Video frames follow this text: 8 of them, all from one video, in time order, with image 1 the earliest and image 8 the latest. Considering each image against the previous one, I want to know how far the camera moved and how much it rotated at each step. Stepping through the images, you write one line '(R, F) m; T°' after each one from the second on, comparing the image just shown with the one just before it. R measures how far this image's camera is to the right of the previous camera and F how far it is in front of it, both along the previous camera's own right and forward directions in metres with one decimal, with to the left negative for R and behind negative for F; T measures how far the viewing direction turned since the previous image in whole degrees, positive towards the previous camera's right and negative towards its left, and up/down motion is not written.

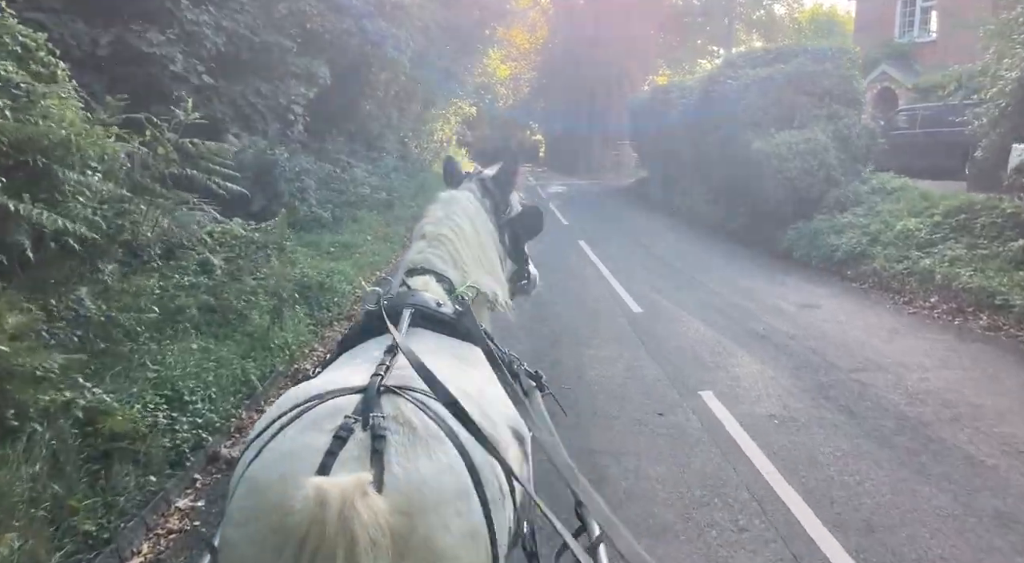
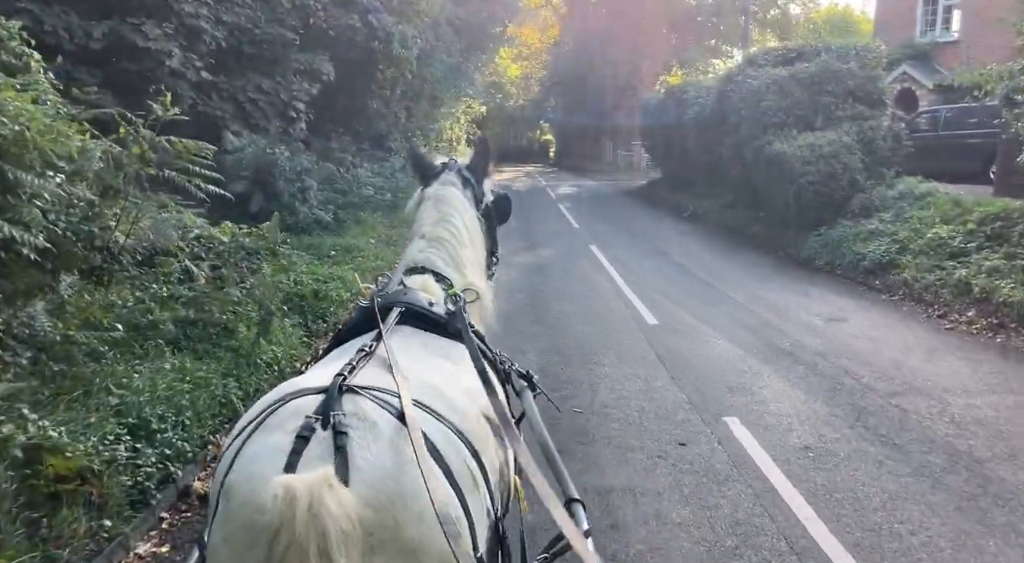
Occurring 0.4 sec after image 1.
(0.0, +0.5) m; -1°
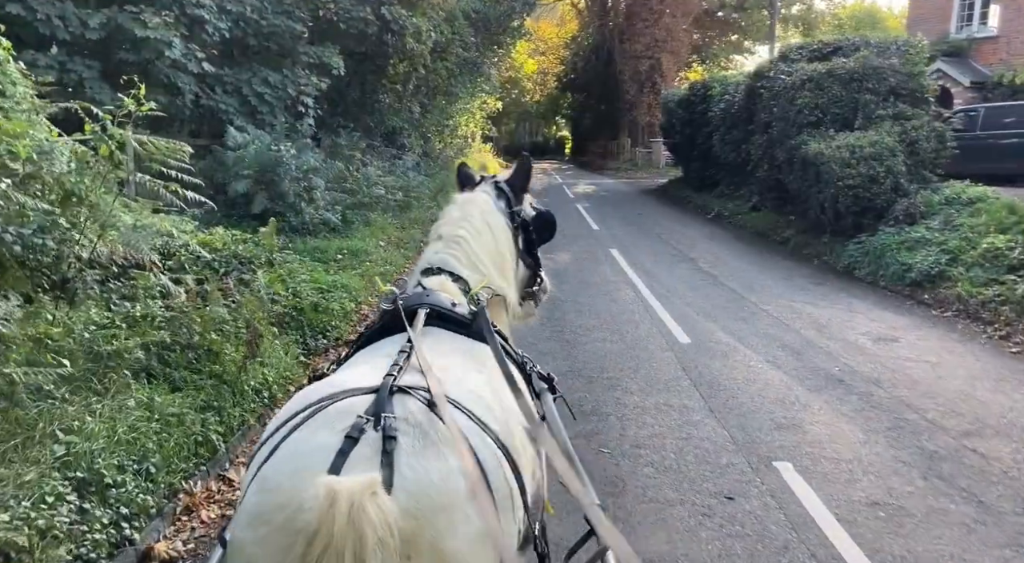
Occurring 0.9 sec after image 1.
(0.0, +0.7) m; -1°
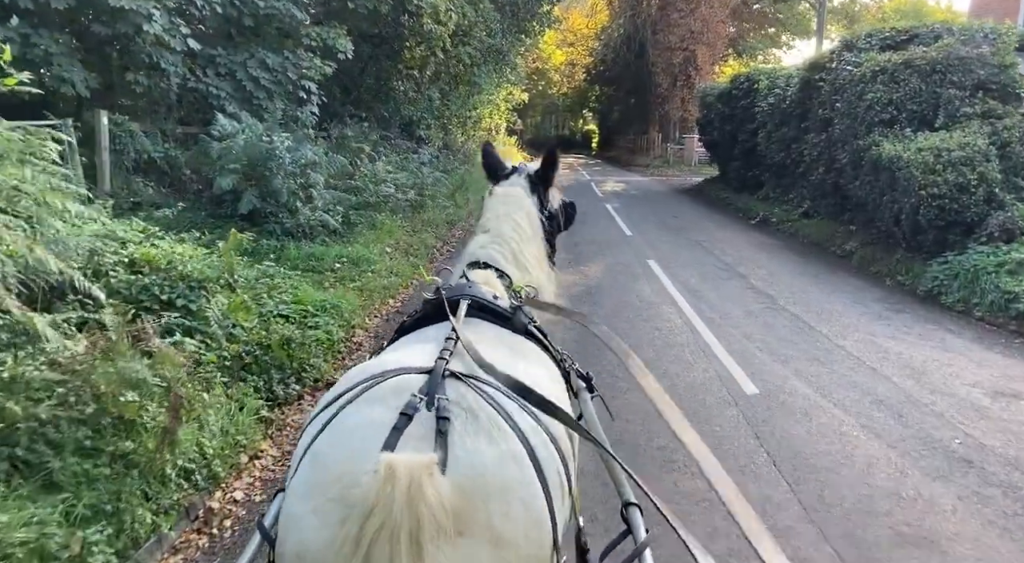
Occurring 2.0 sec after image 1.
(0.0, +1.6) m; -2°
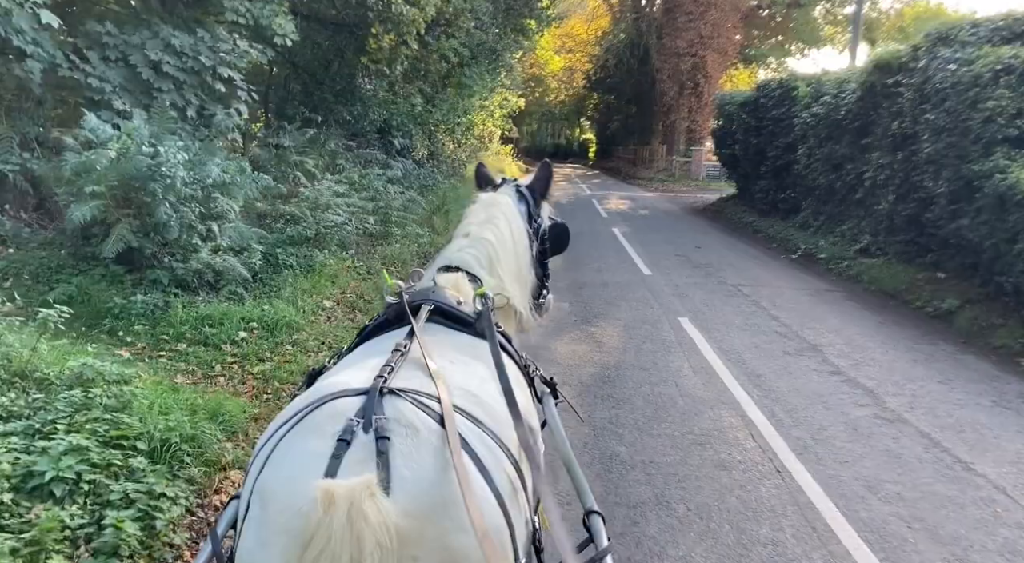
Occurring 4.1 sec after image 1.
(+0.1, +3.1) m; 0°
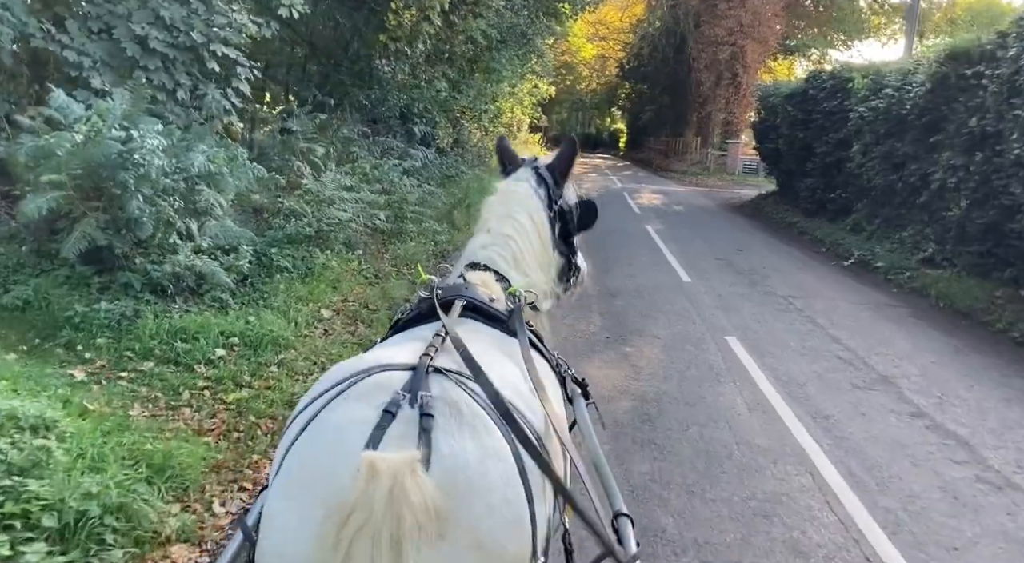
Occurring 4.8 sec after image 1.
(0.0, +1.1) m; -2°
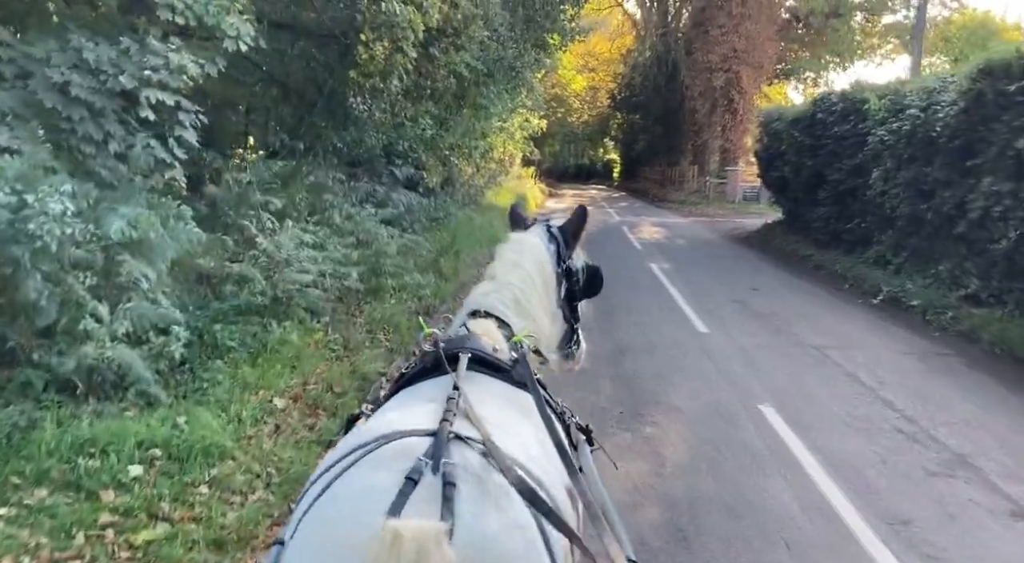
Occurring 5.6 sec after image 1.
(+0.1, +1.2) m; 0°
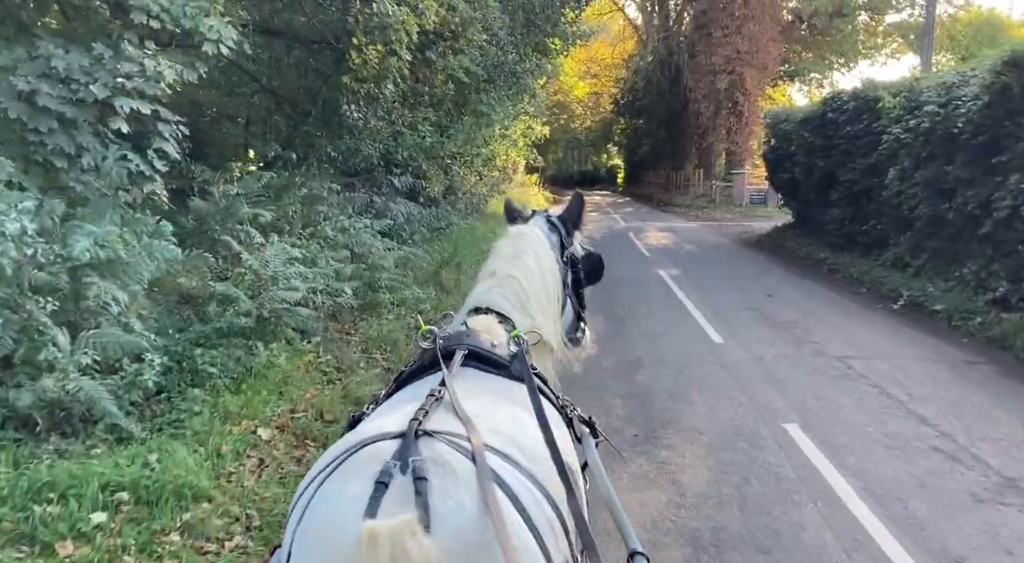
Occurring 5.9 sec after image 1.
(0.0, +0.5) m; 0°
